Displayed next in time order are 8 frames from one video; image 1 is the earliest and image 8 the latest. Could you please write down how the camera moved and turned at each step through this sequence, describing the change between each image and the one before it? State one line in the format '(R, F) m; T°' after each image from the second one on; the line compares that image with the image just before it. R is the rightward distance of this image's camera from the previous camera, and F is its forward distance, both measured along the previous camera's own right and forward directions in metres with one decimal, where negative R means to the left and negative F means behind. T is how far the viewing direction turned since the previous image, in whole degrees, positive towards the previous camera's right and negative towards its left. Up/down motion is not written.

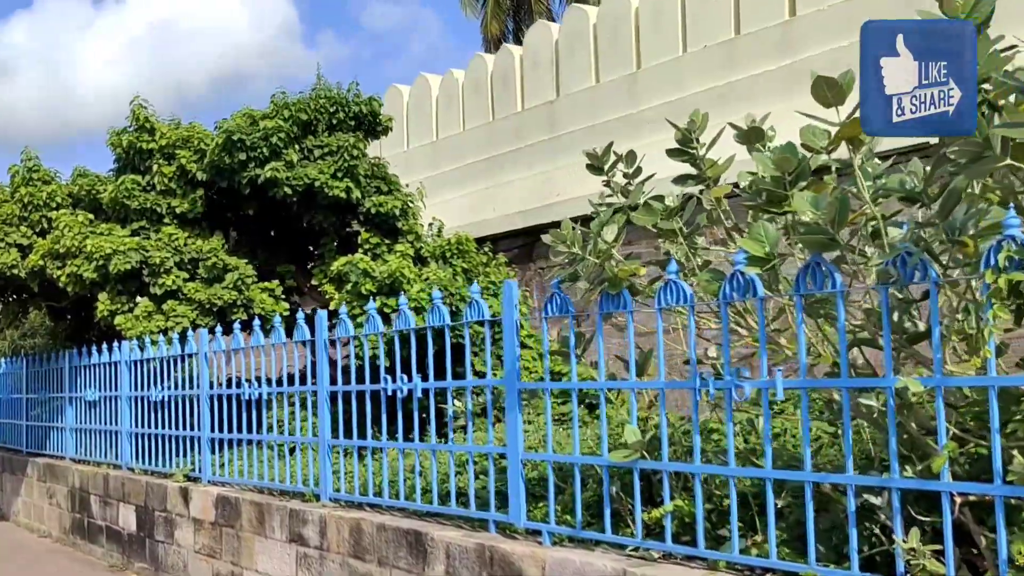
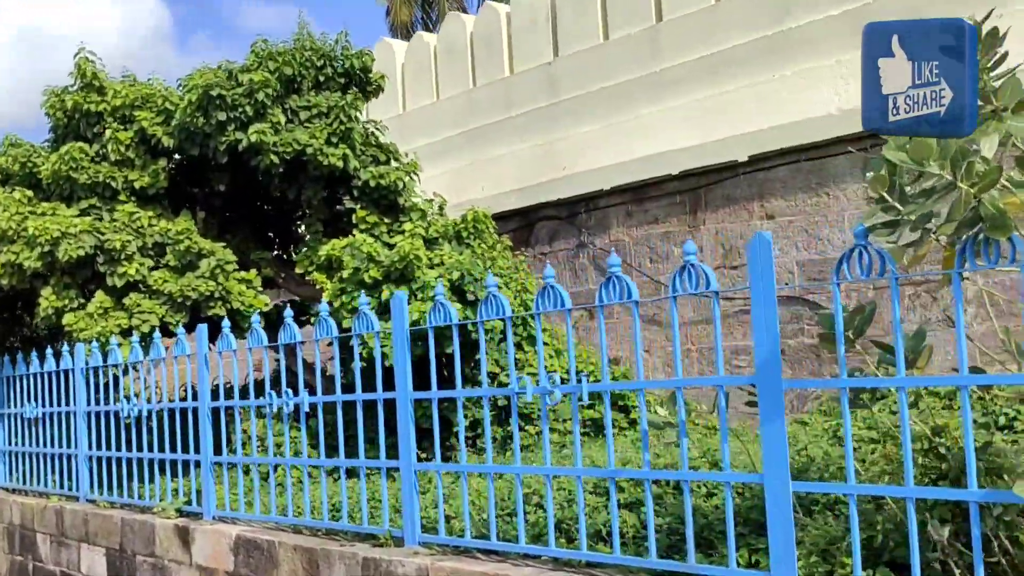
(-0.7, +1.2) m; +5°
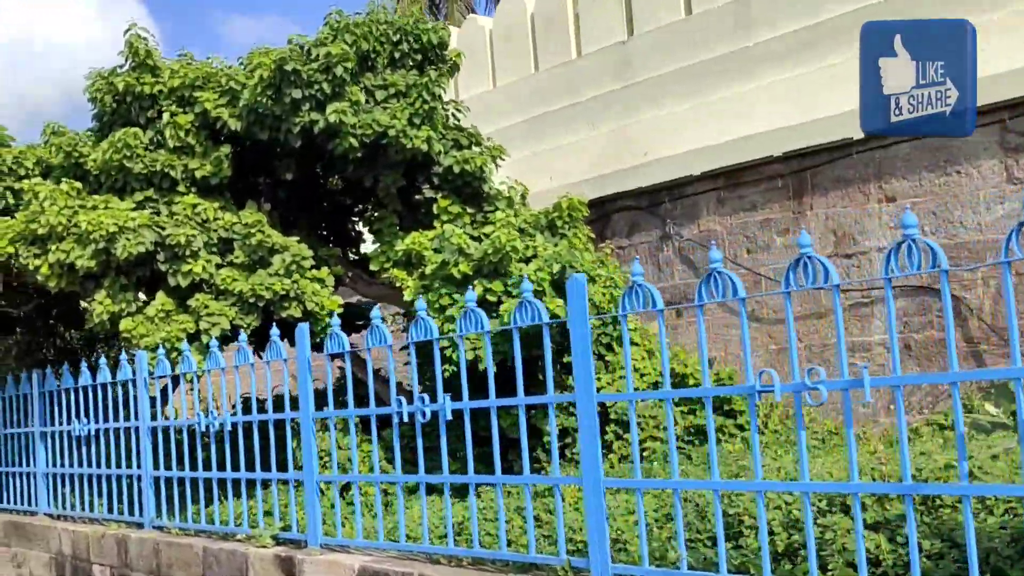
(-0.5, +0.6) m; 0°
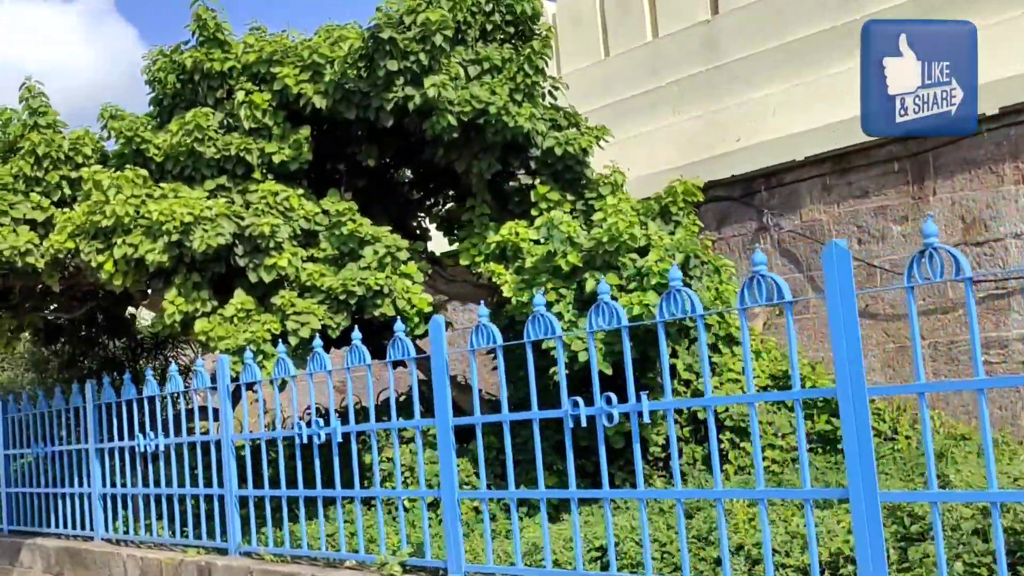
(-0.5, +0.6) m; +1°
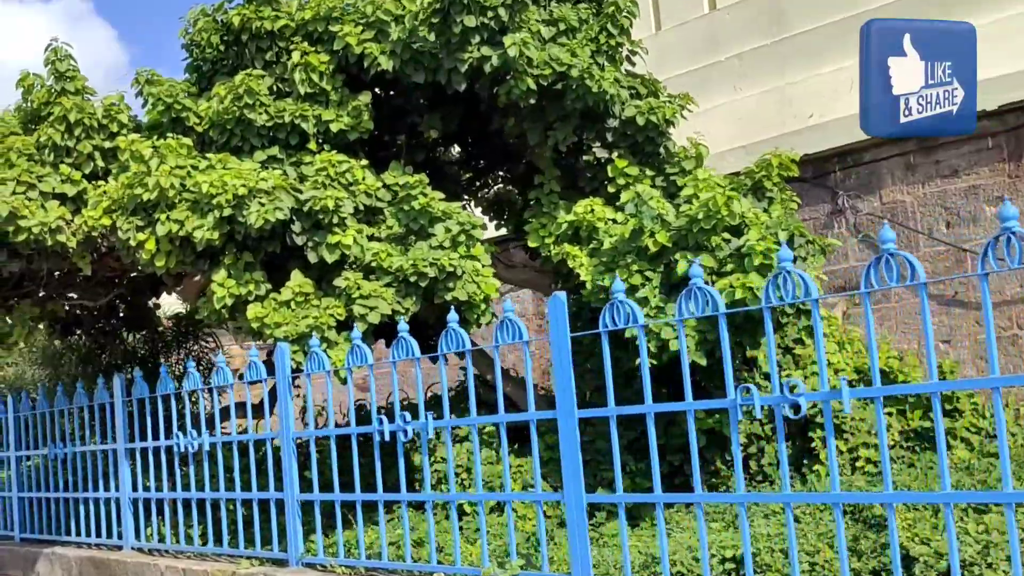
(-0.4, +0.5) m; +1°
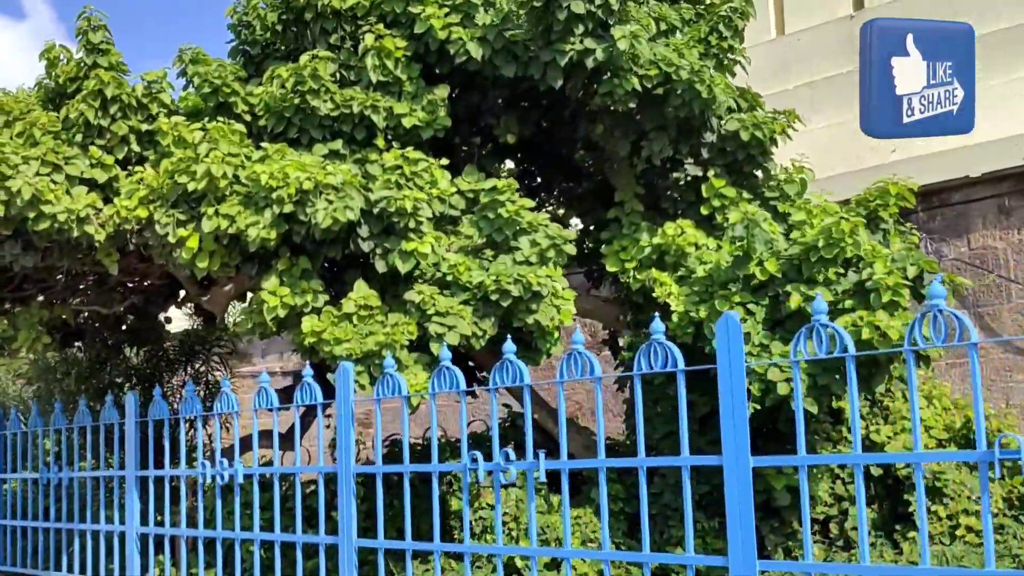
(-0.4, +0.6) m; +2°
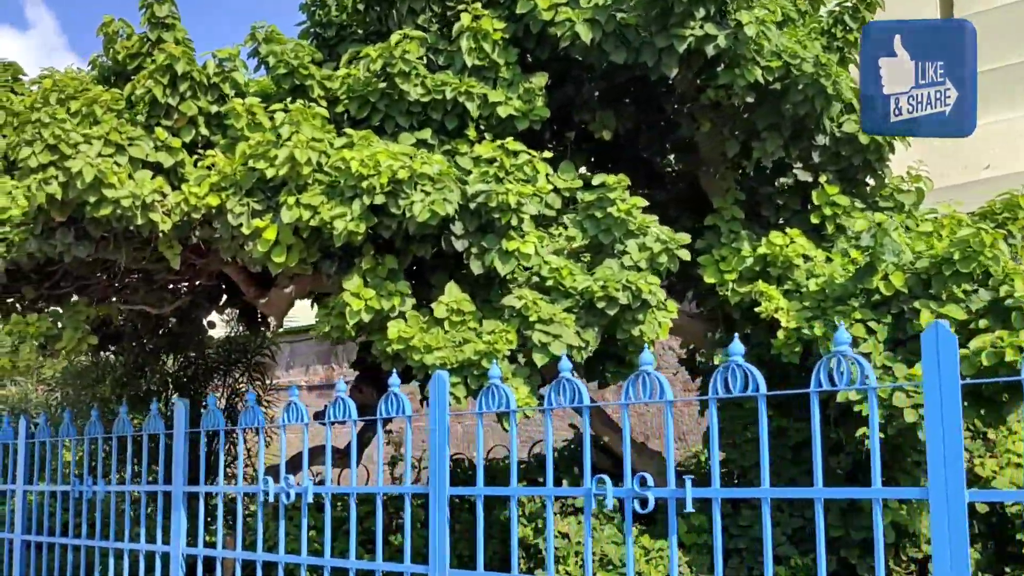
(-0.3, +0.4) m; 0°
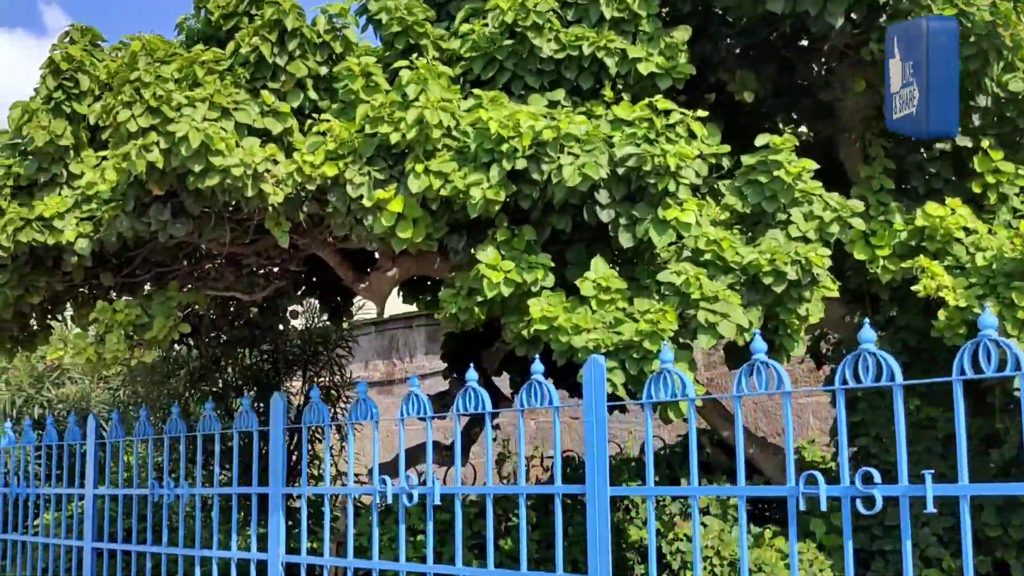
(-0.3, +0.4) m; -1°
